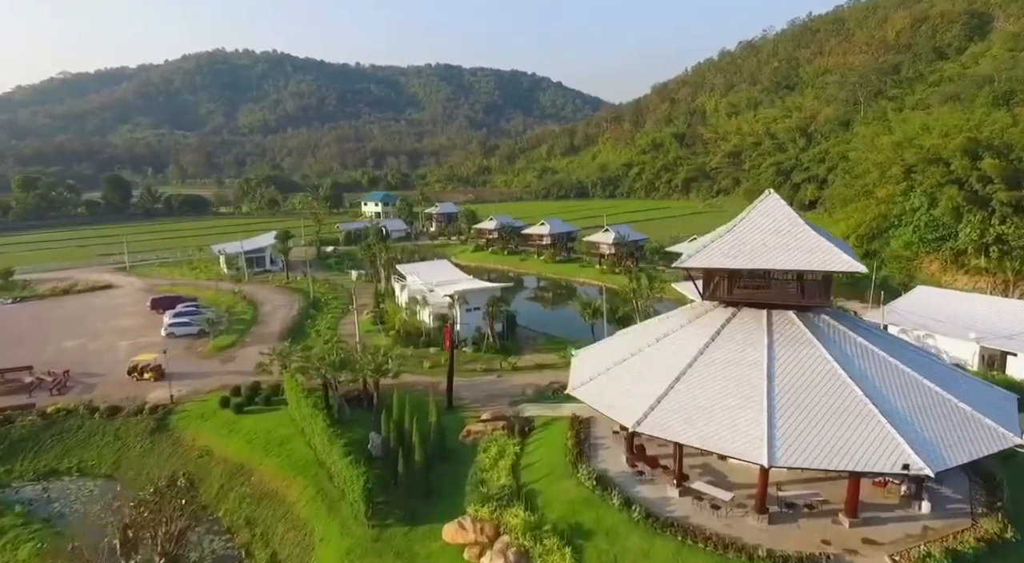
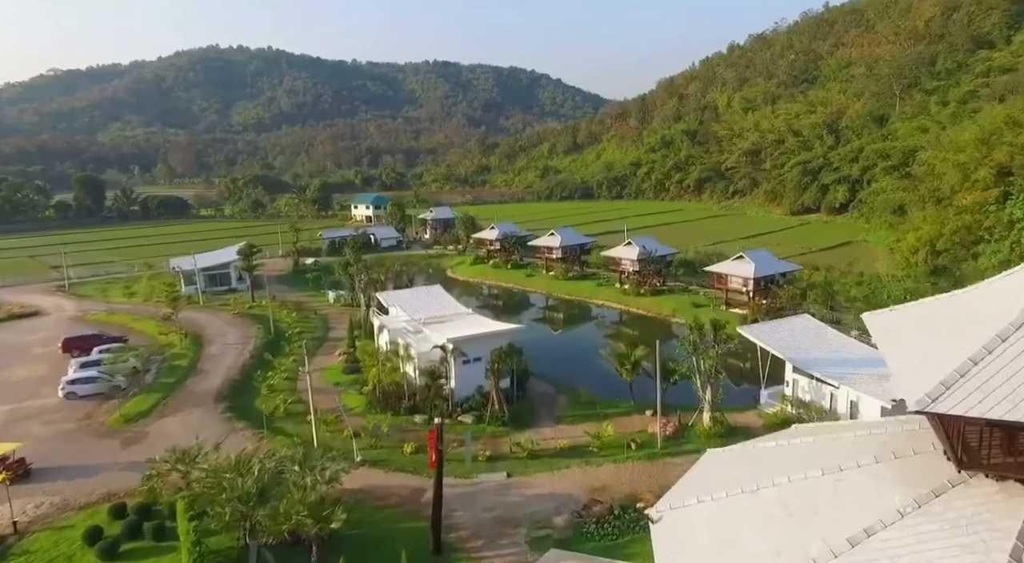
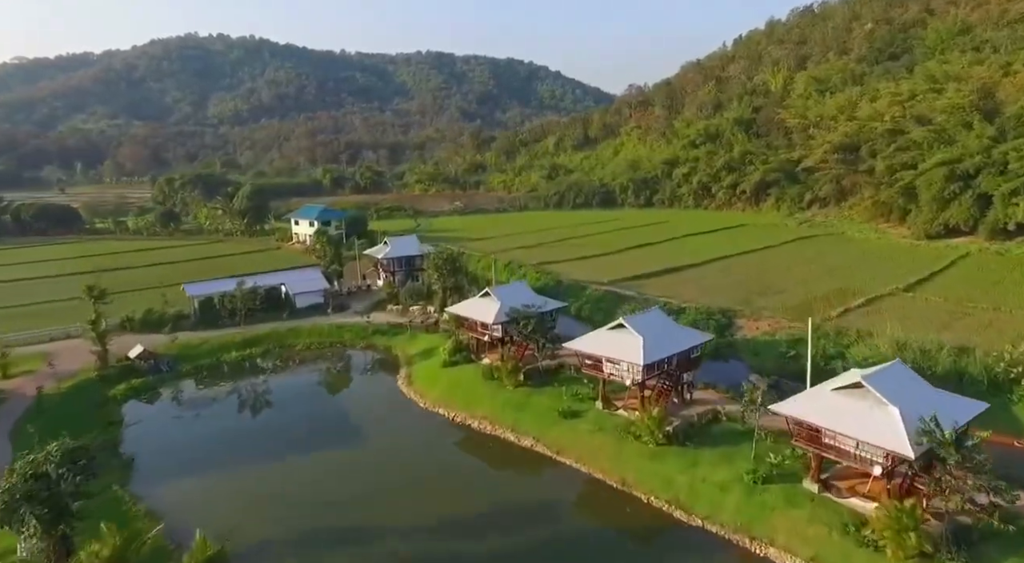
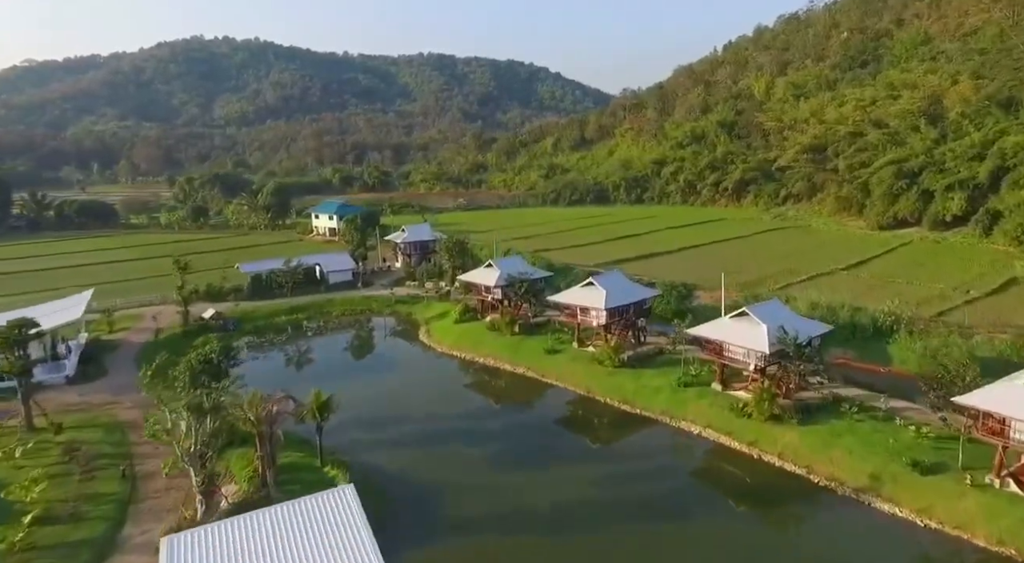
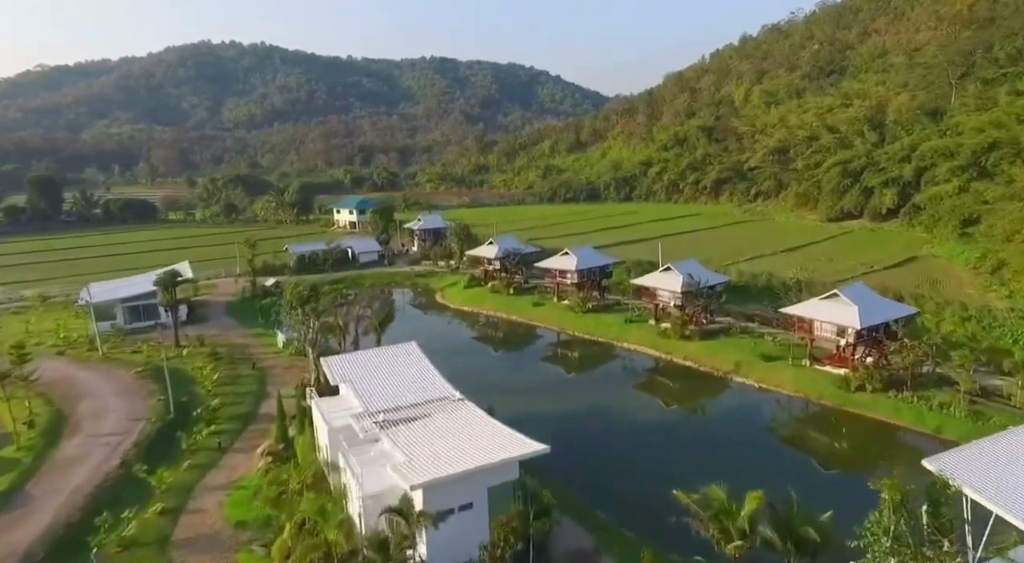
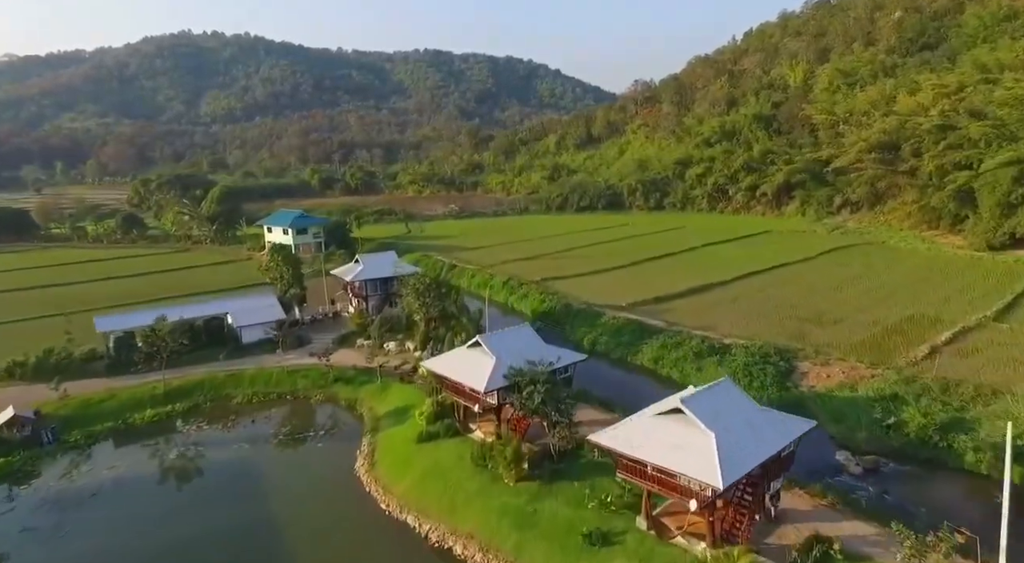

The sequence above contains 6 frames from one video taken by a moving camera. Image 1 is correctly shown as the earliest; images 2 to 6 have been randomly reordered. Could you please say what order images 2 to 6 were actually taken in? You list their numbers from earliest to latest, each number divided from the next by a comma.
2, 5, 4, 3, 6
